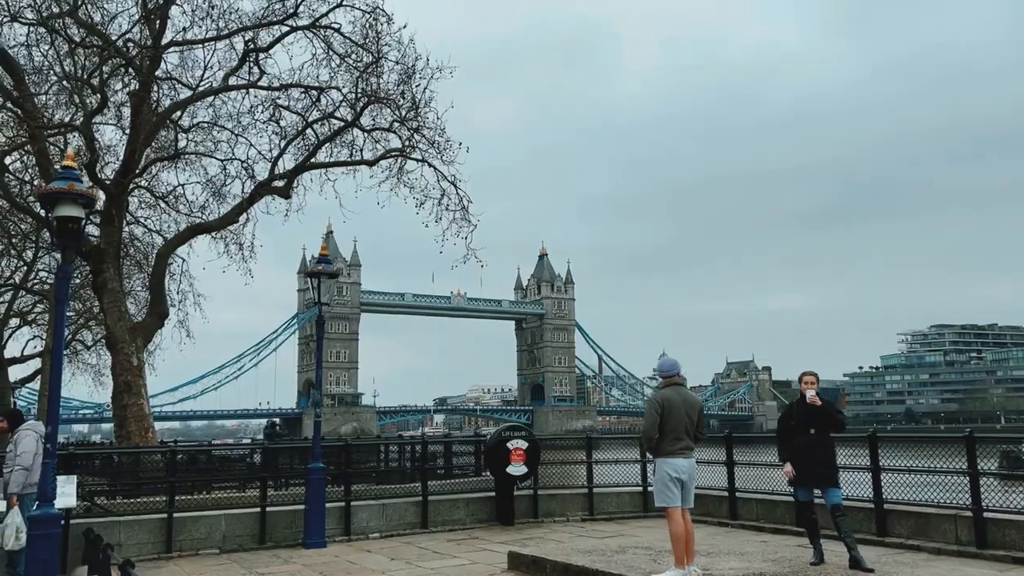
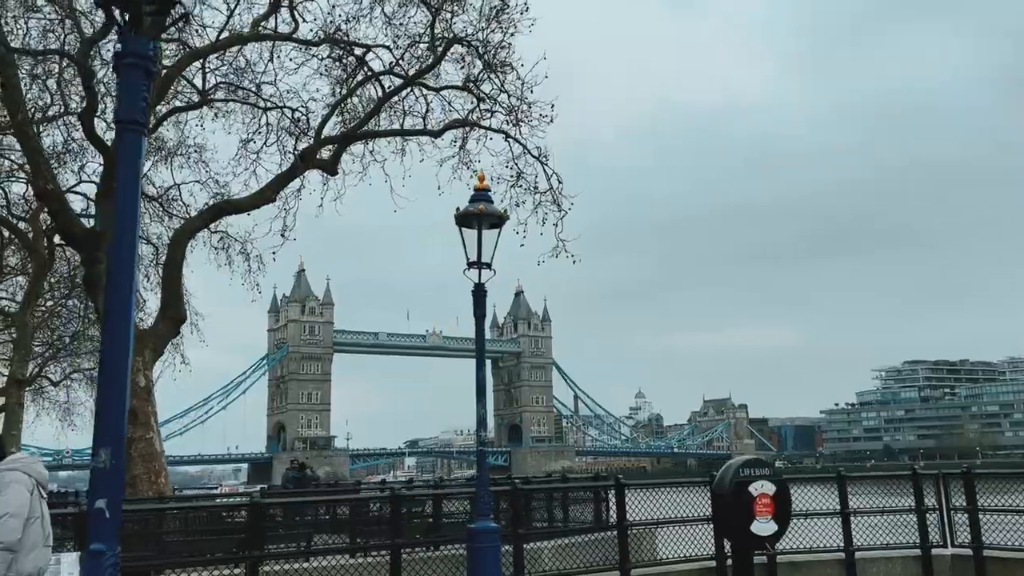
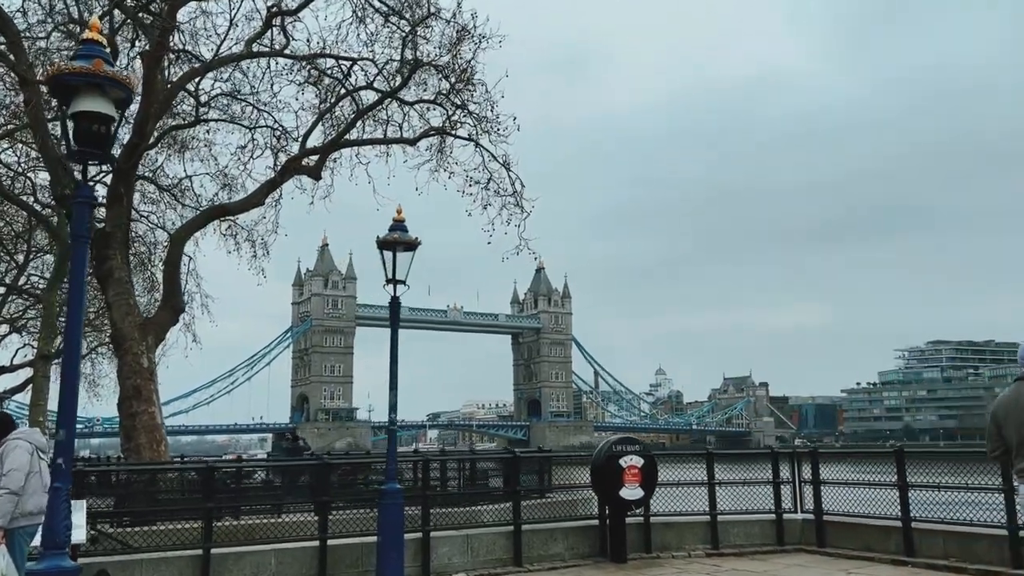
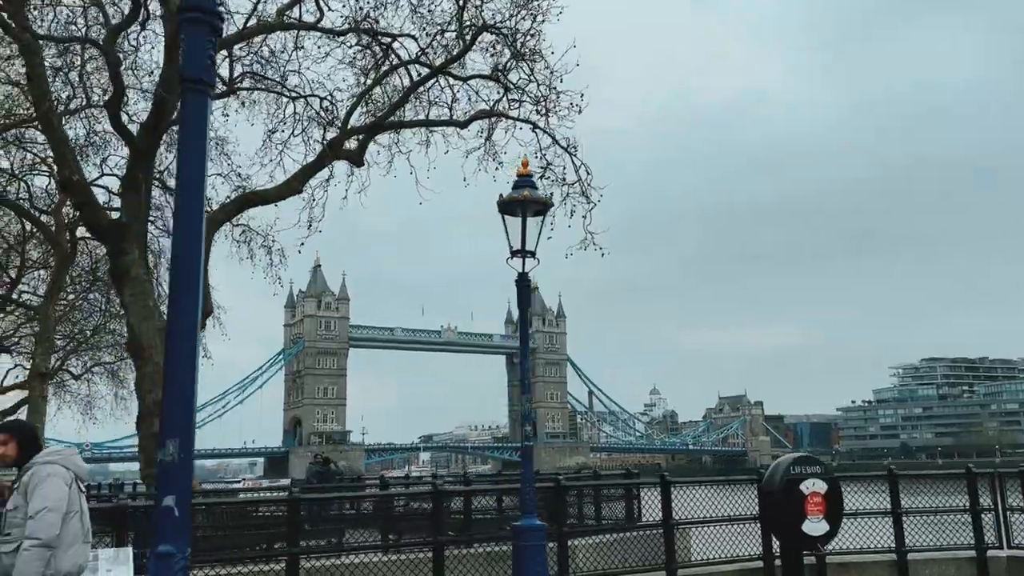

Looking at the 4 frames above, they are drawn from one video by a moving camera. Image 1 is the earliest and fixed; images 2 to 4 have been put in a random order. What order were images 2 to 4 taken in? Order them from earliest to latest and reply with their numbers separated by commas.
3, 2, 4
